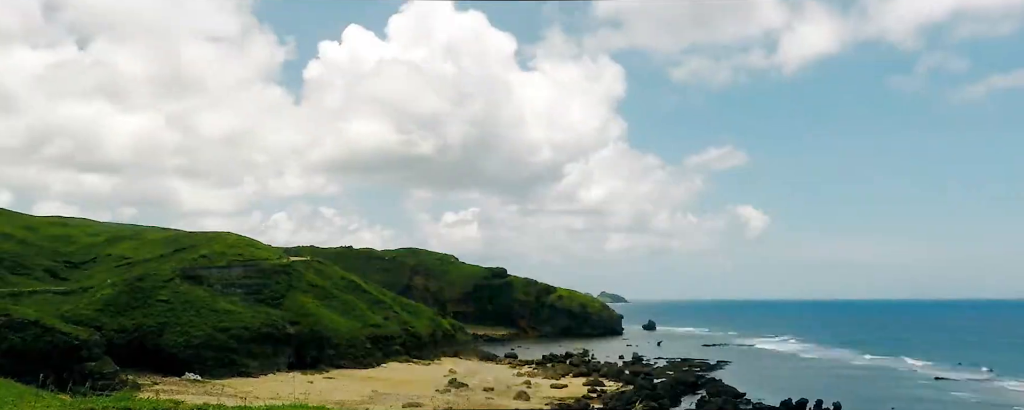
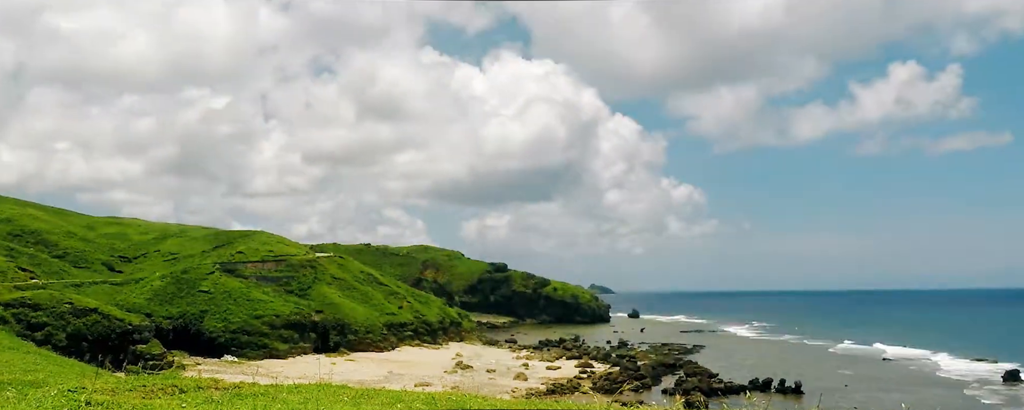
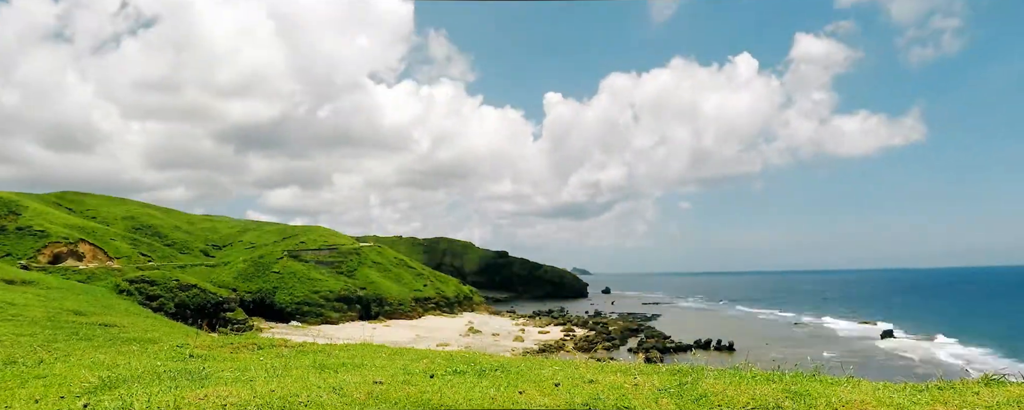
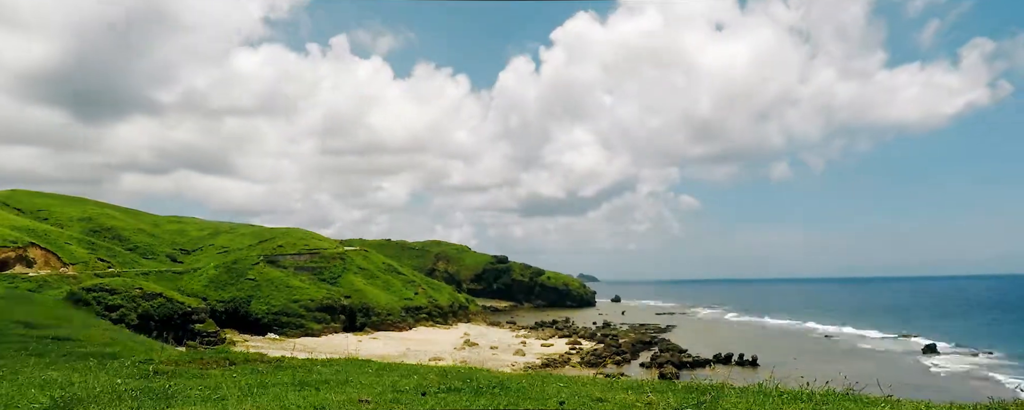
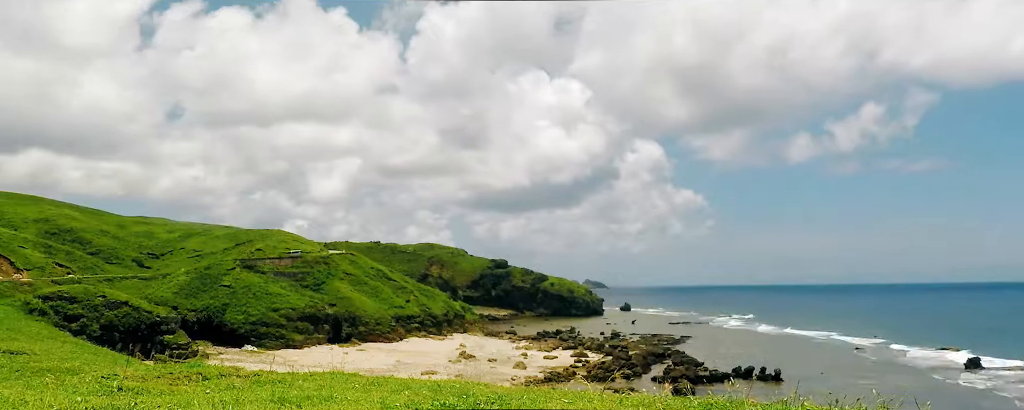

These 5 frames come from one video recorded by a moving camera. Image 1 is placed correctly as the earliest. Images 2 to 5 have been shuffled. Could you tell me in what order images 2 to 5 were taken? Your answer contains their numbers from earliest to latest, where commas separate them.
2, 5, 4, 3
